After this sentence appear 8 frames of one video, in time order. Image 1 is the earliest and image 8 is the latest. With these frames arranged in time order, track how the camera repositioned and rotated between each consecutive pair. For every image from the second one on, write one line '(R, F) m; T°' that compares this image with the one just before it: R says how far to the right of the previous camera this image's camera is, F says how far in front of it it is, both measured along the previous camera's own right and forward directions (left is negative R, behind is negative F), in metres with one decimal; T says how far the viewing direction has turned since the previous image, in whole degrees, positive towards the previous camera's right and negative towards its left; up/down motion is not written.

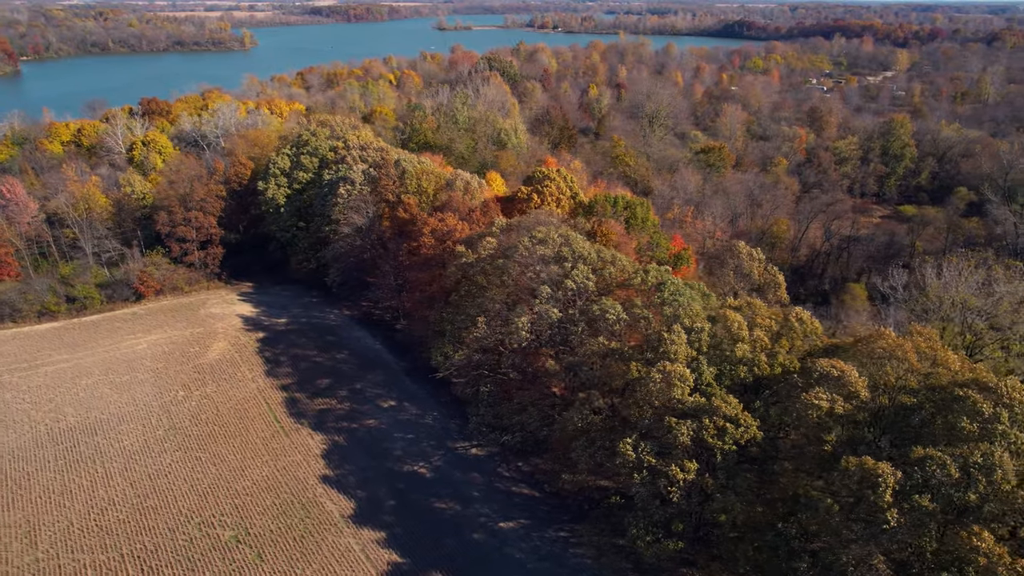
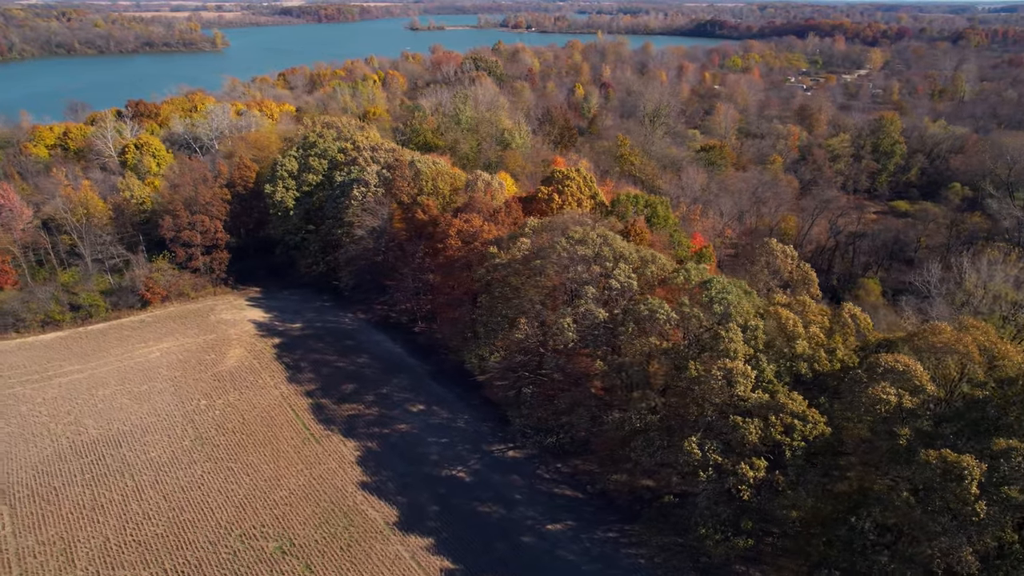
(-3.1, +0.3) m; +2°
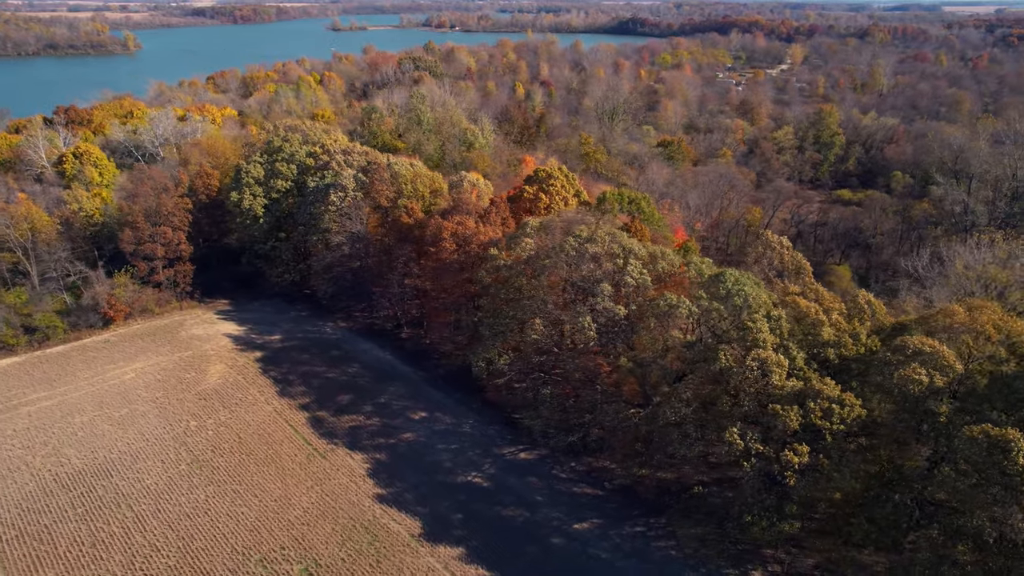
(-3.8, +0.5) m; +6°
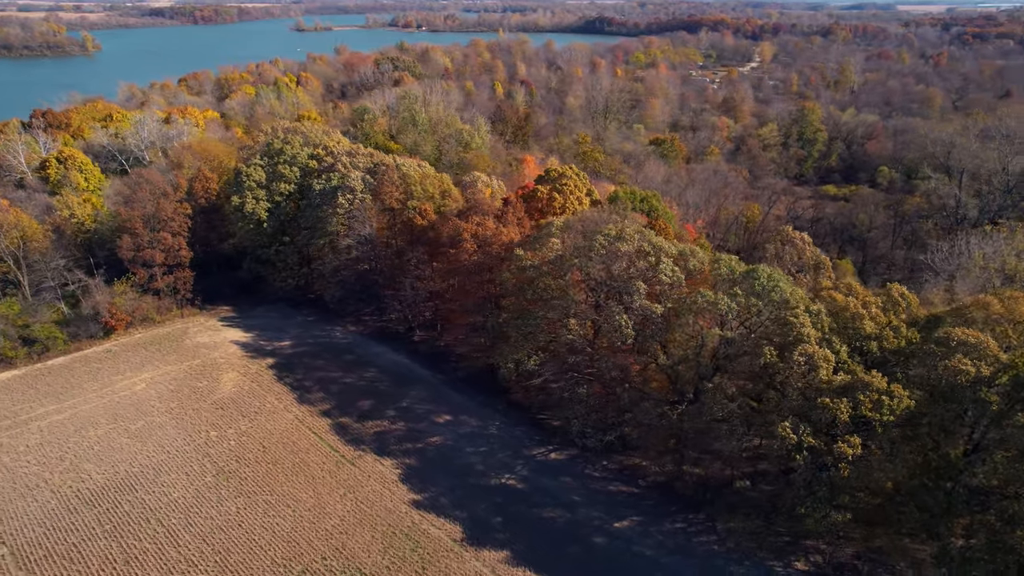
(-3.0, +0.2) m; +3°
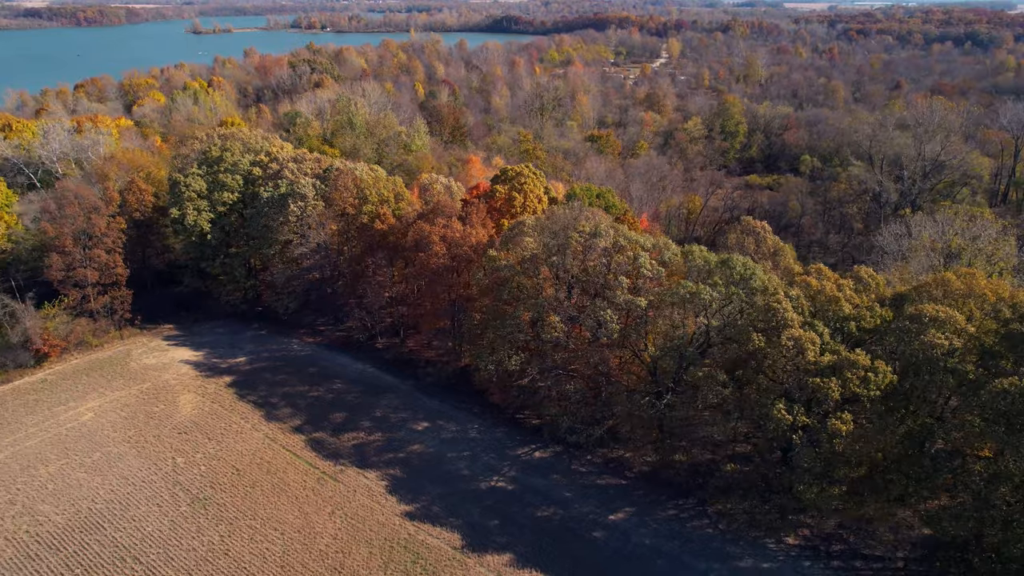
(-3.0, +0.4) m; +7°
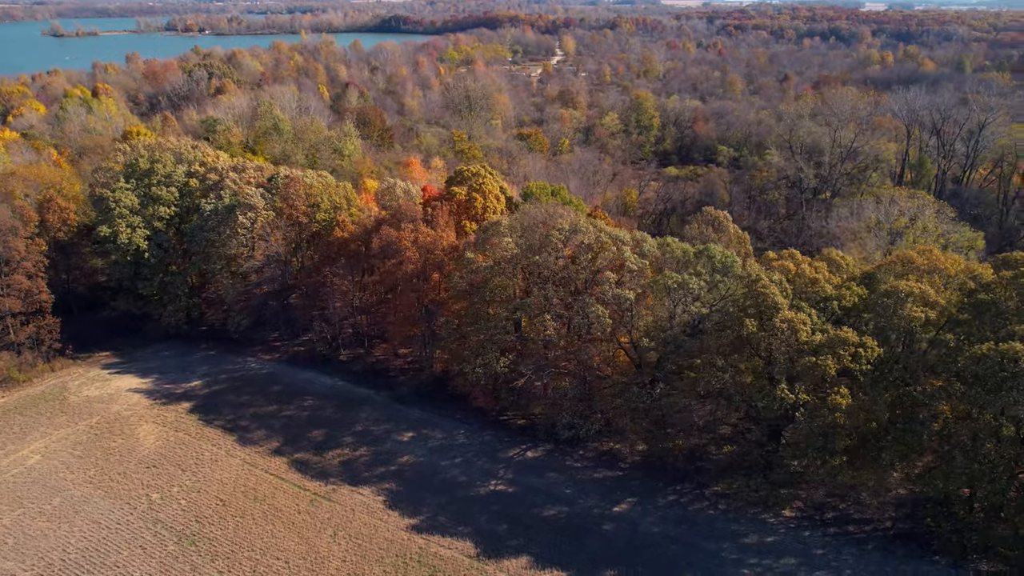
(-4.1, +0.5) m; +8°
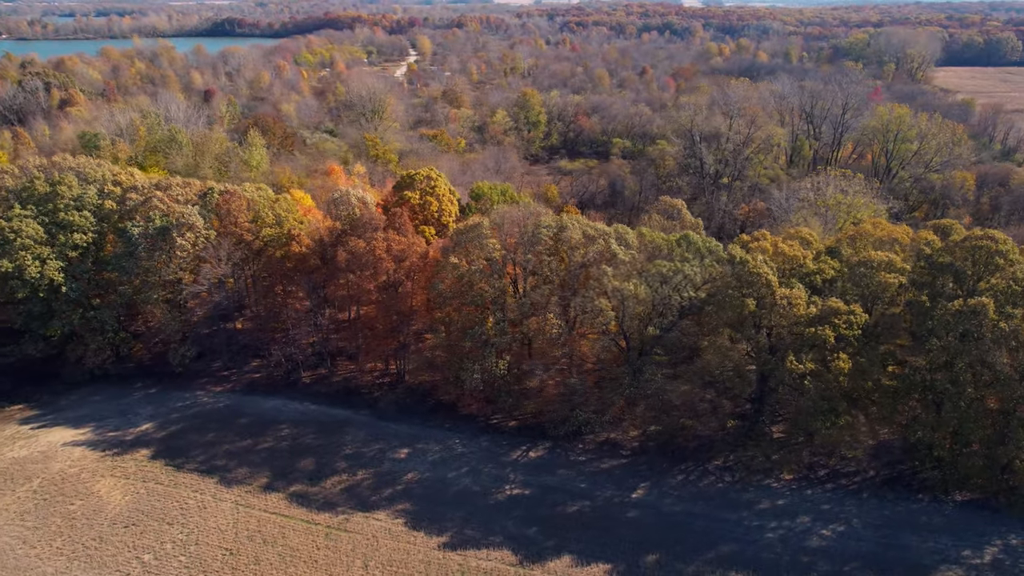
(-6.5, +1.0) m; +12°
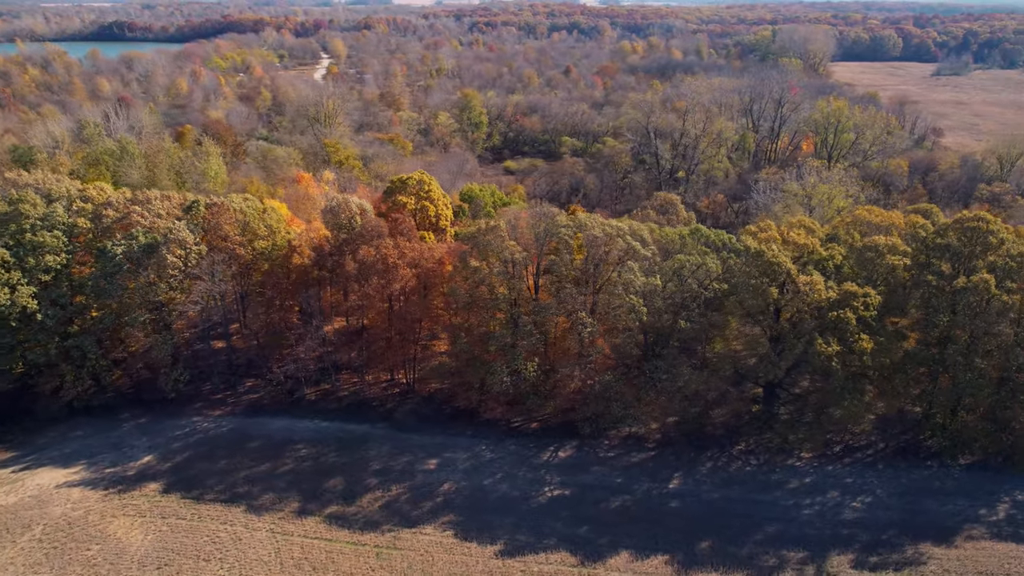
(-5.4, +0.6) m; +7°
